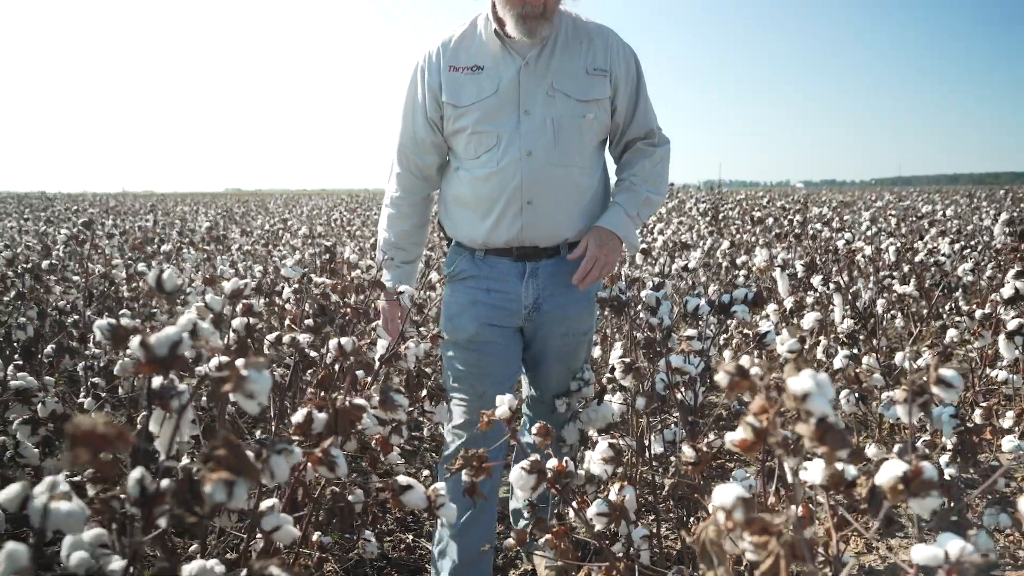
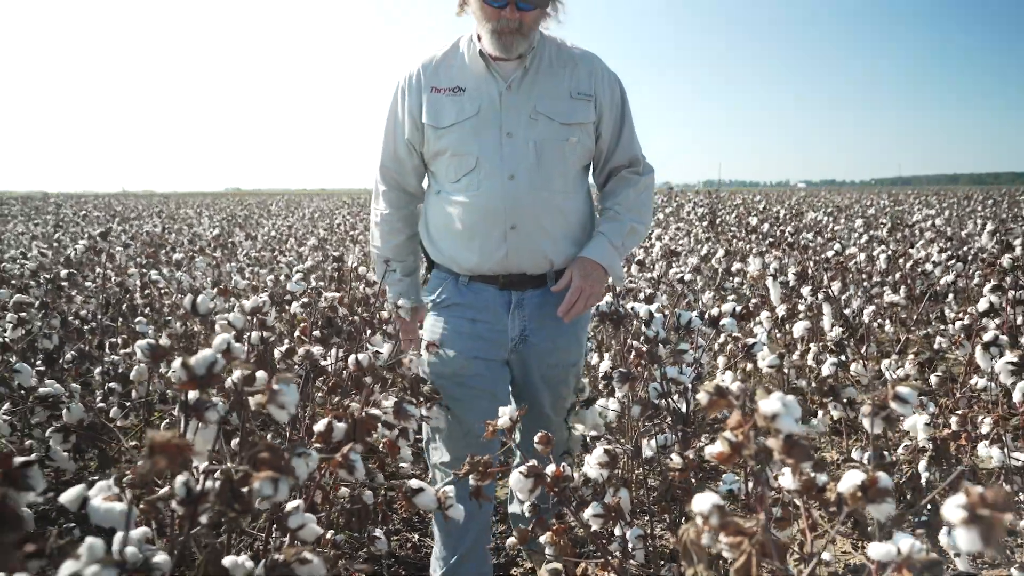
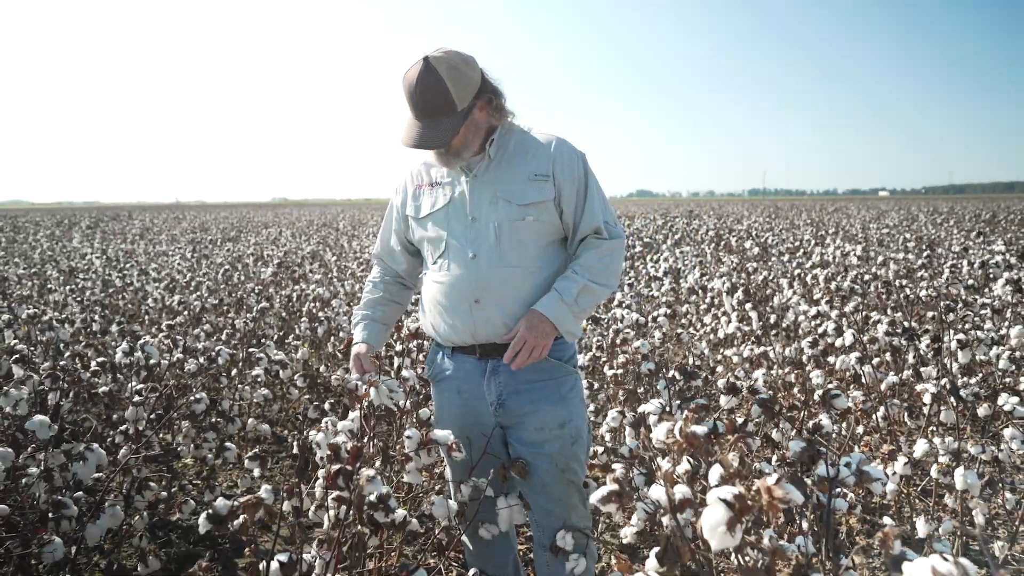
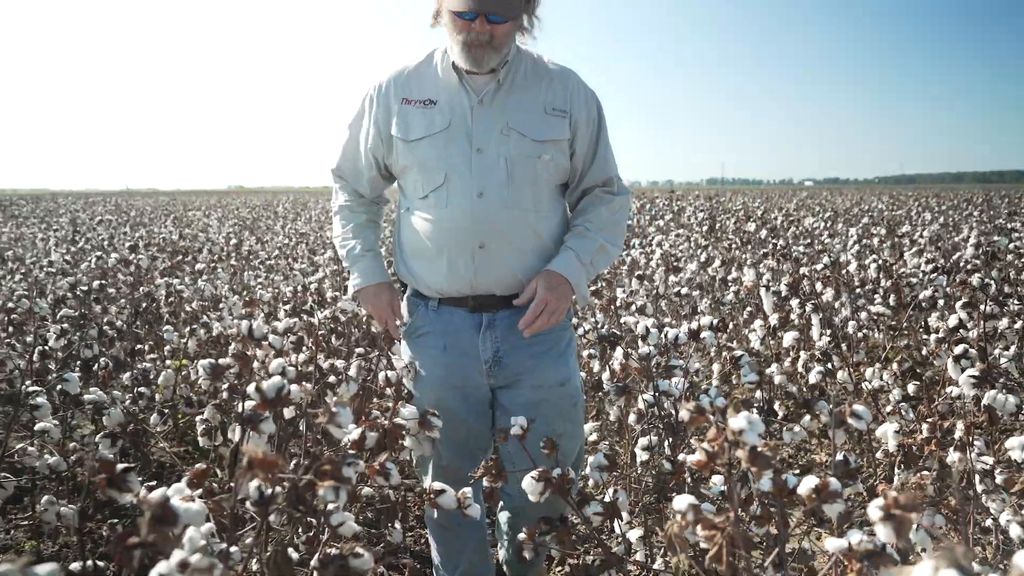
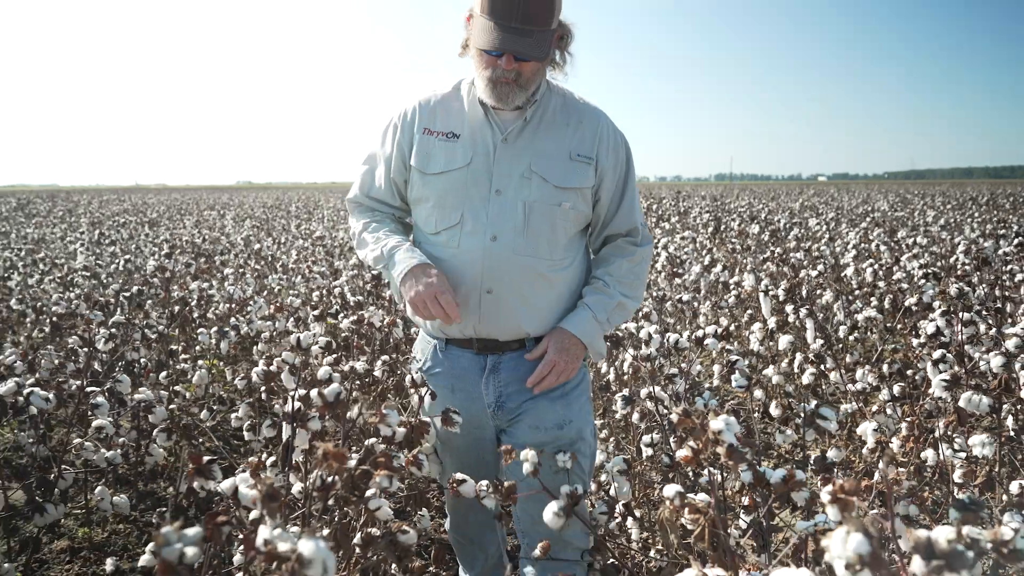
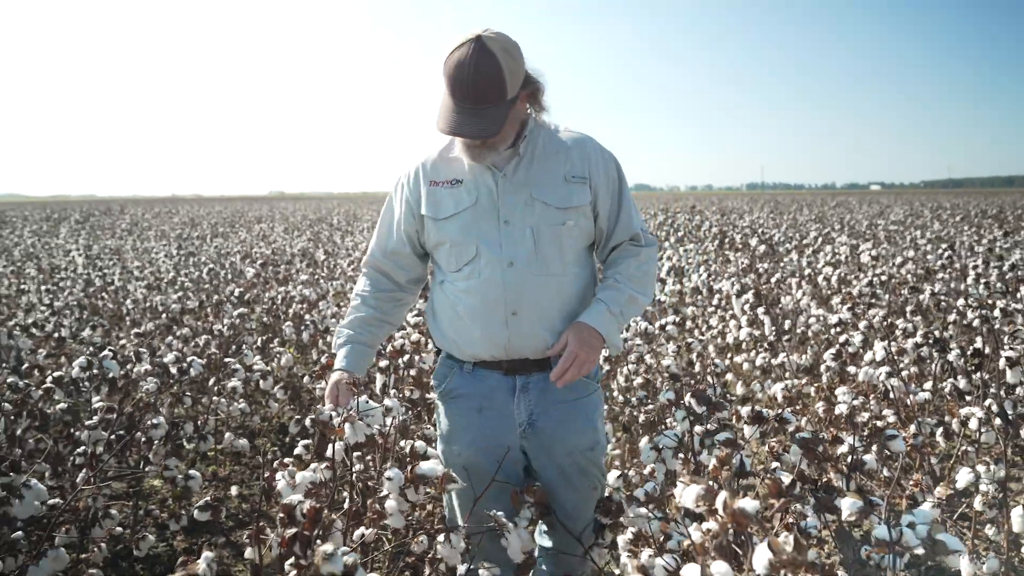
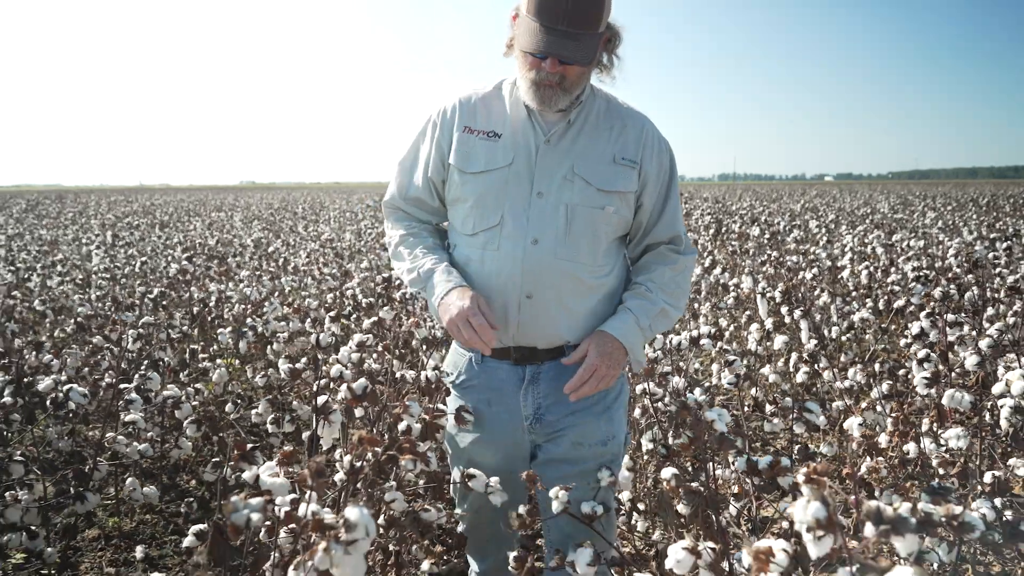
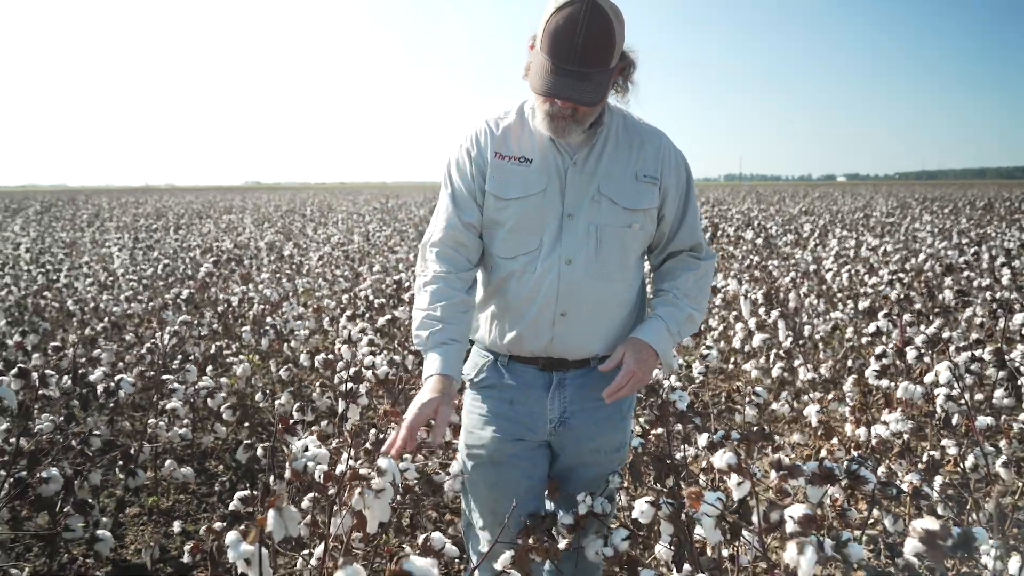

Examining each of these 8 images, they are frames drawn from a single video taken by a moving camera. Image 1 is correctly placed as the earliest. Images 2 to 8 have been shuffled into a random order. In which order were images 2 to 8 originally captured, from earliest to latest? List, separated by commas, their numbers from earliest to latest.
2, 4, 5, 7, 8, 6, 3
